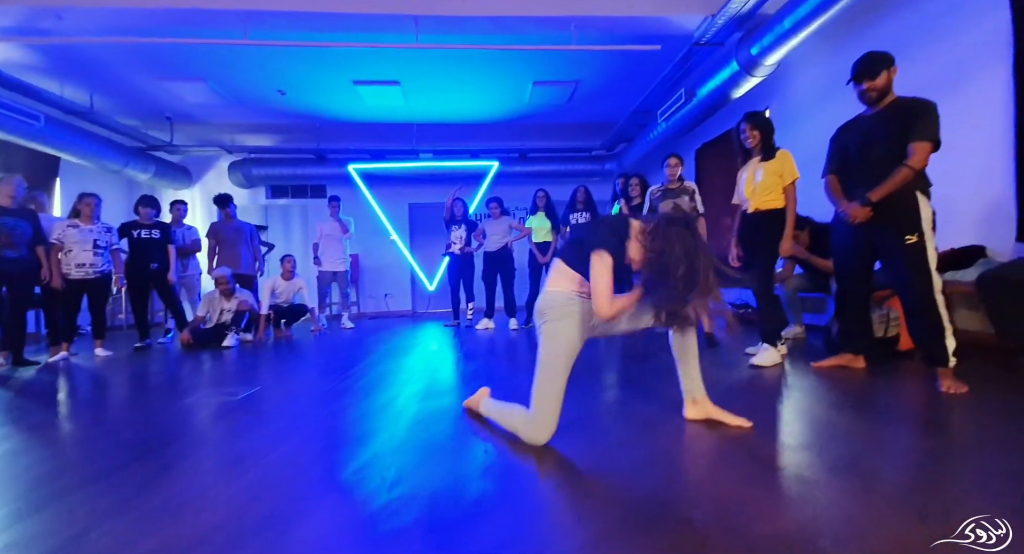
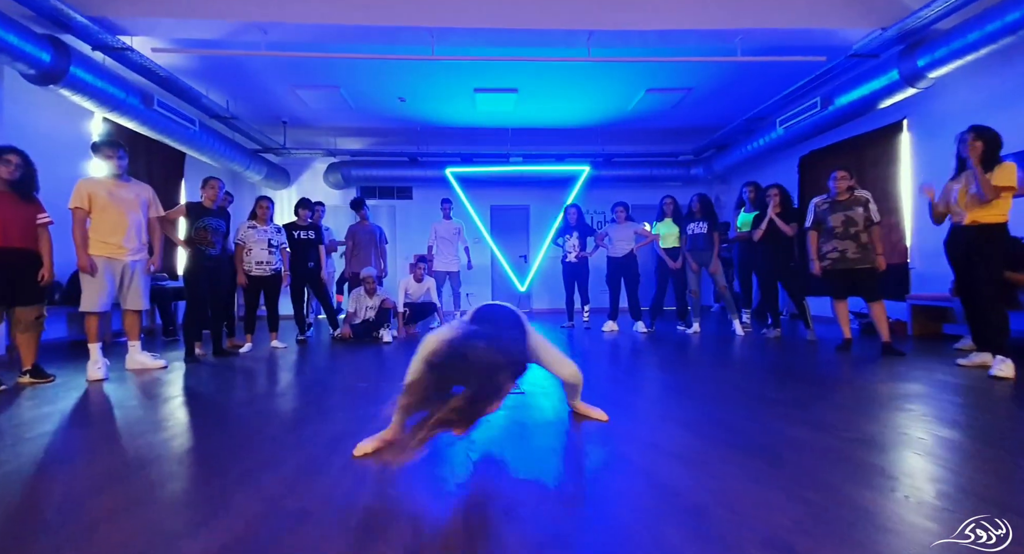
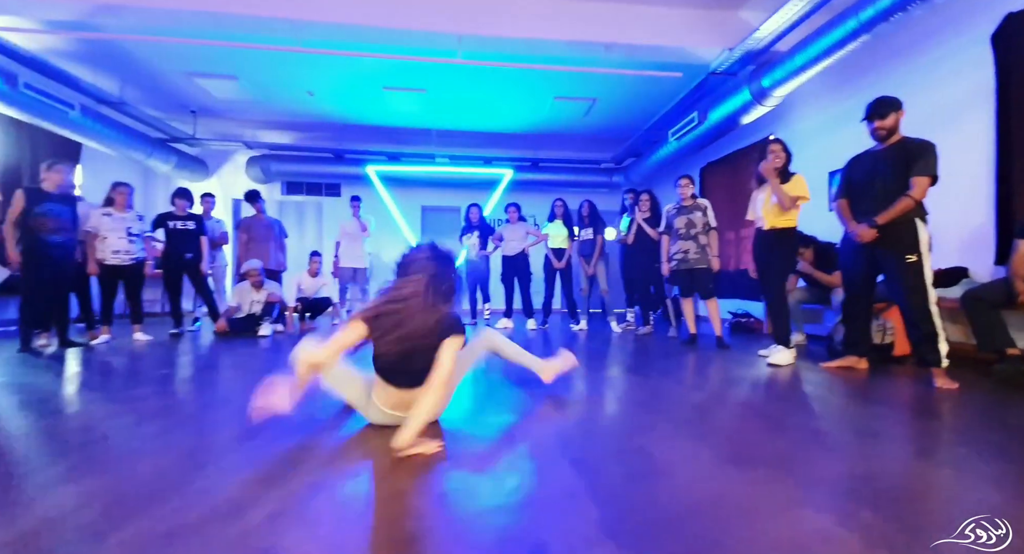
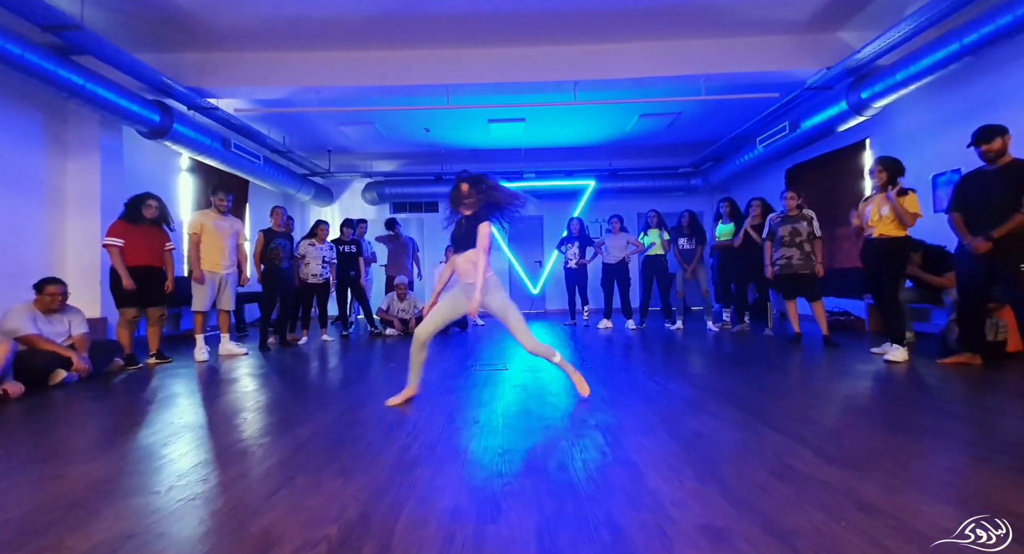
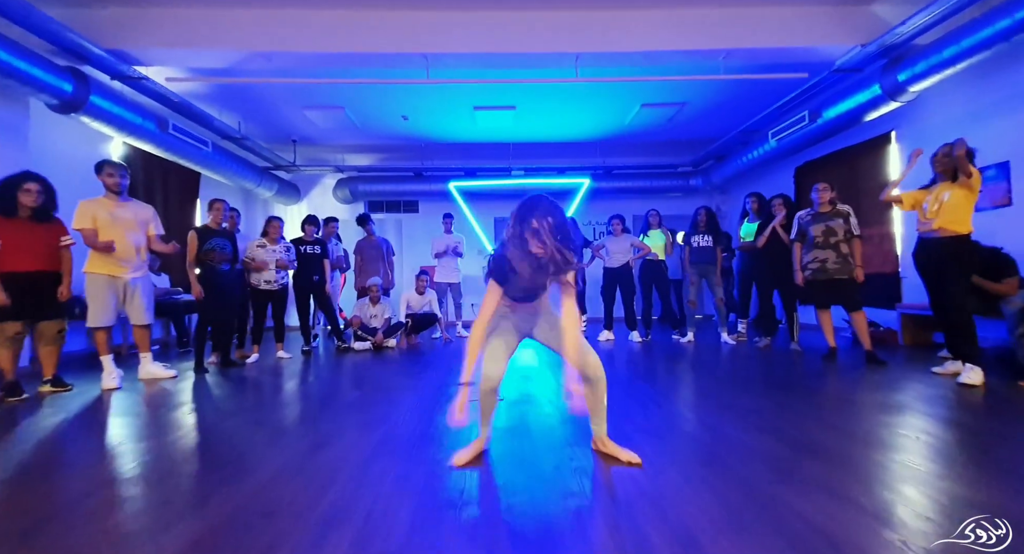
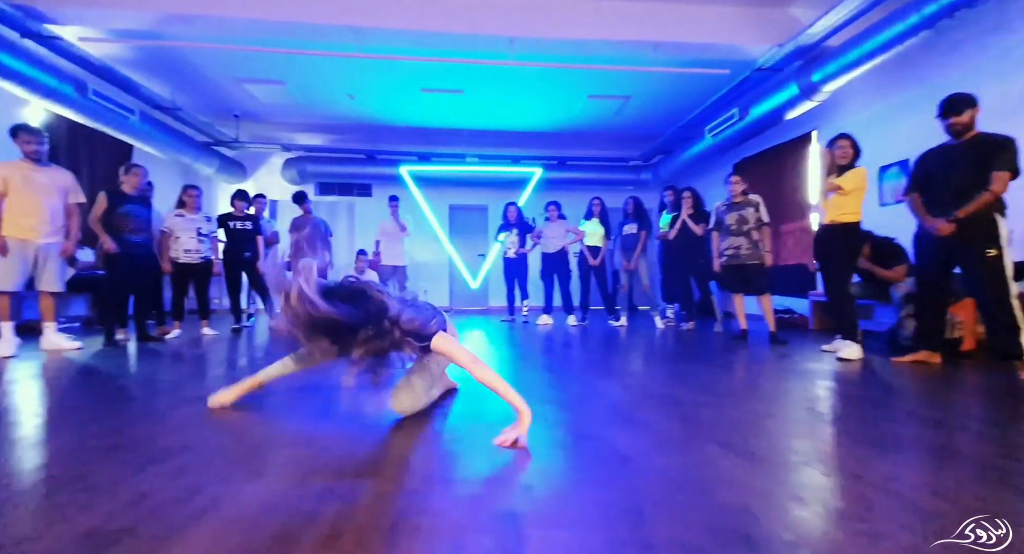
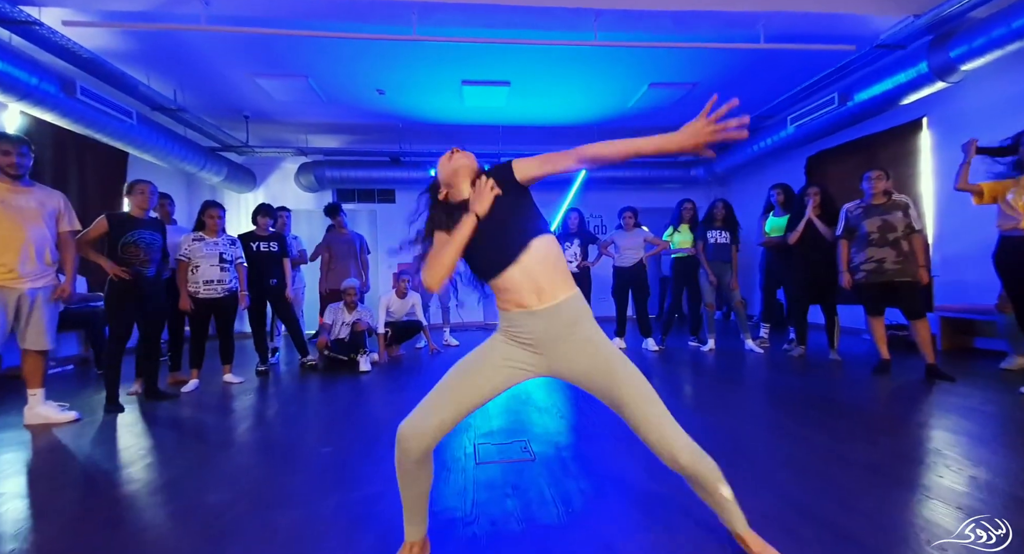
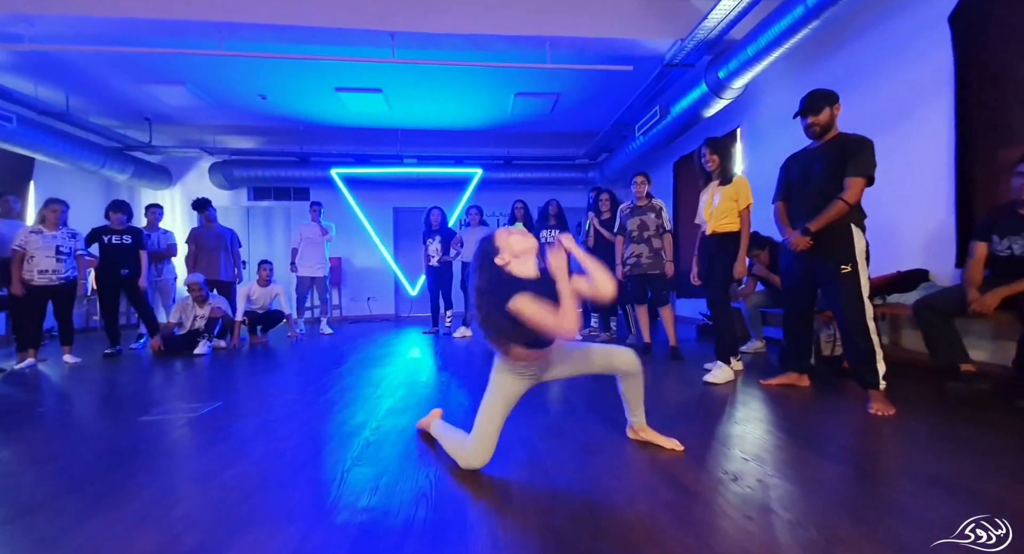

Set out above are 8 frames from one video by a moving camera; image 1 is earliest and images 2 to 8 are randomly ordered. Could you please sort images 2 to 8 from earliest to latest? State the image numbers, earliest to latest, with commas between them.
8, 3, 6, 2, 7, 5, 4
